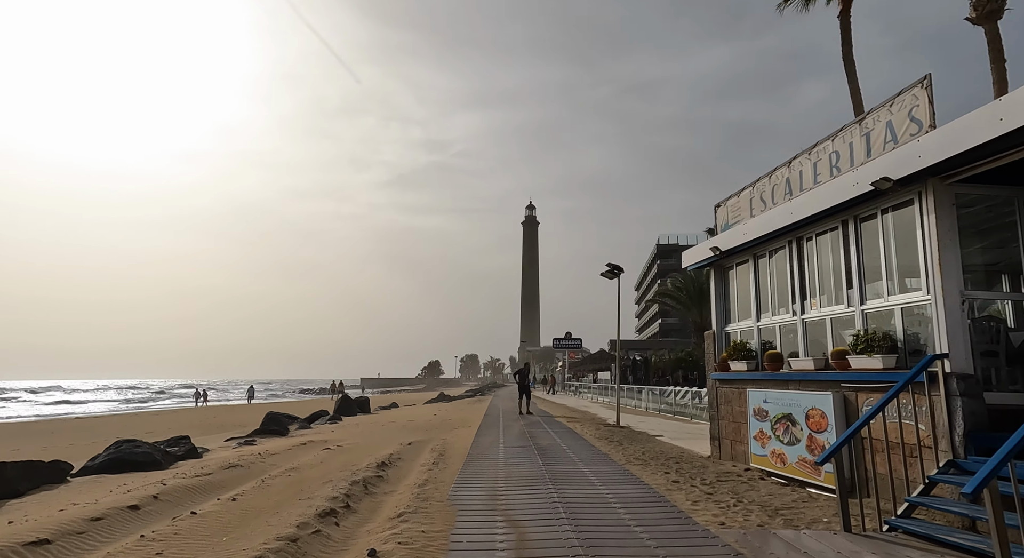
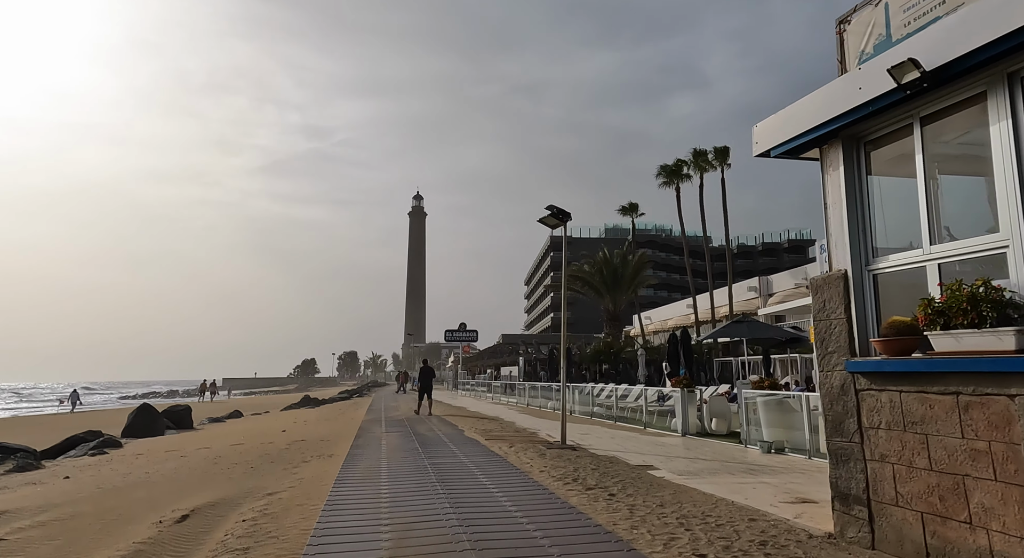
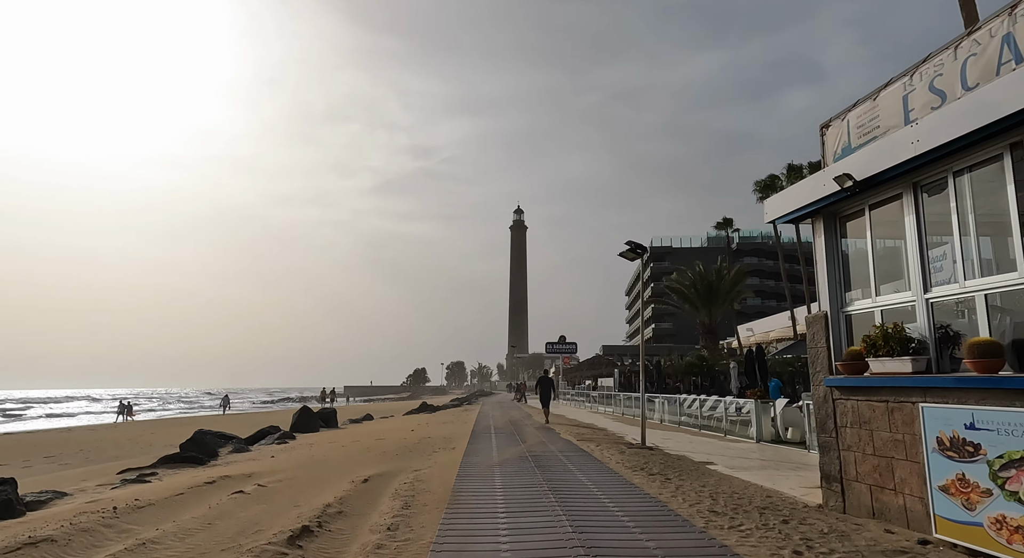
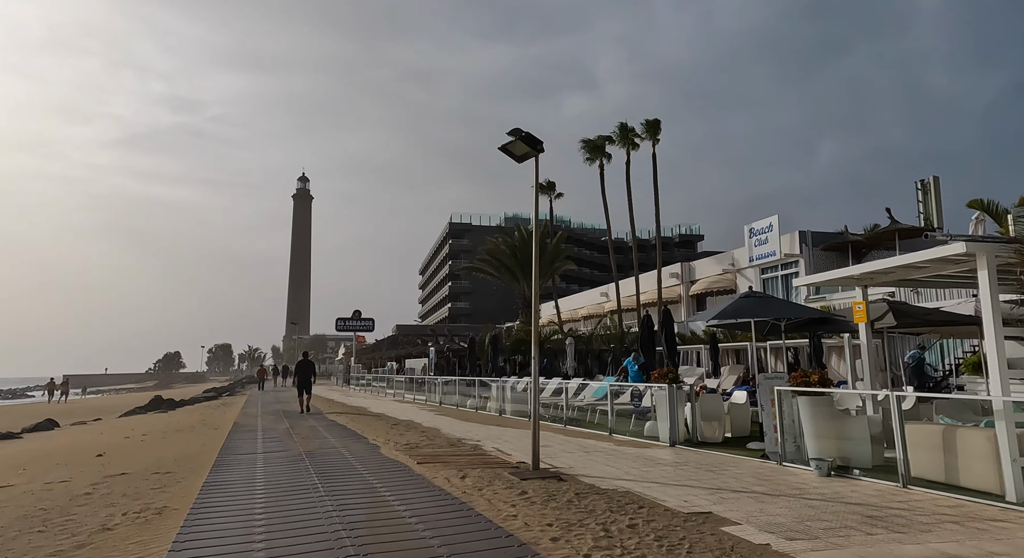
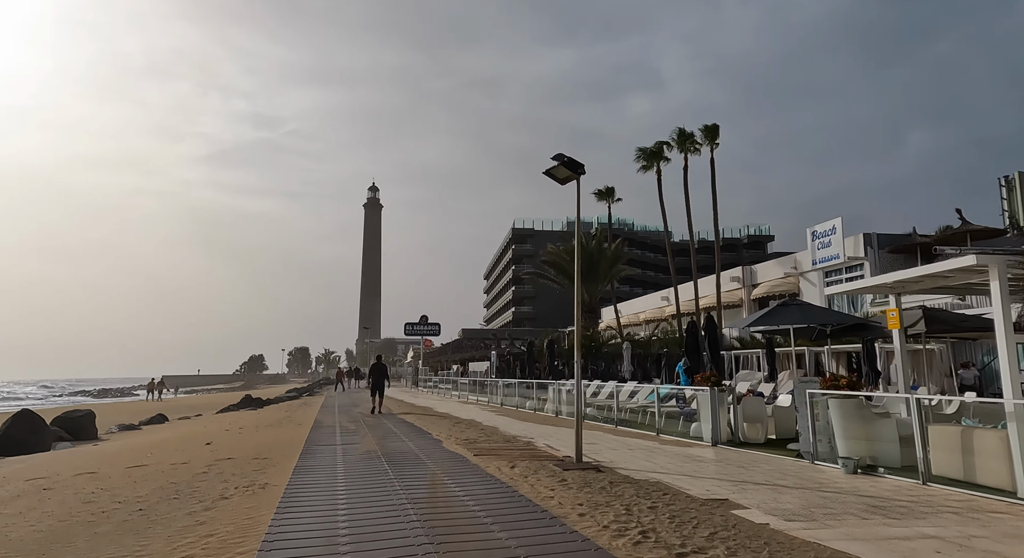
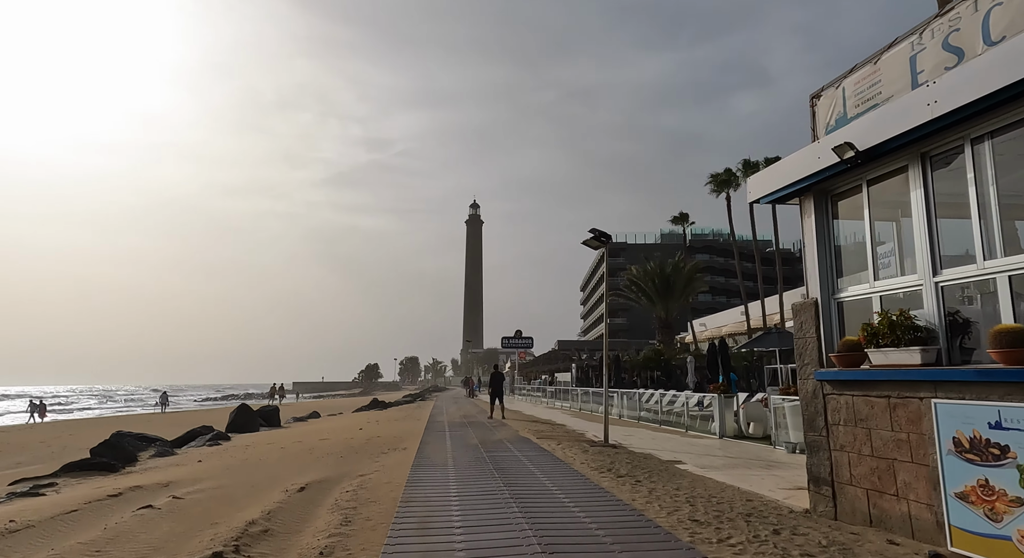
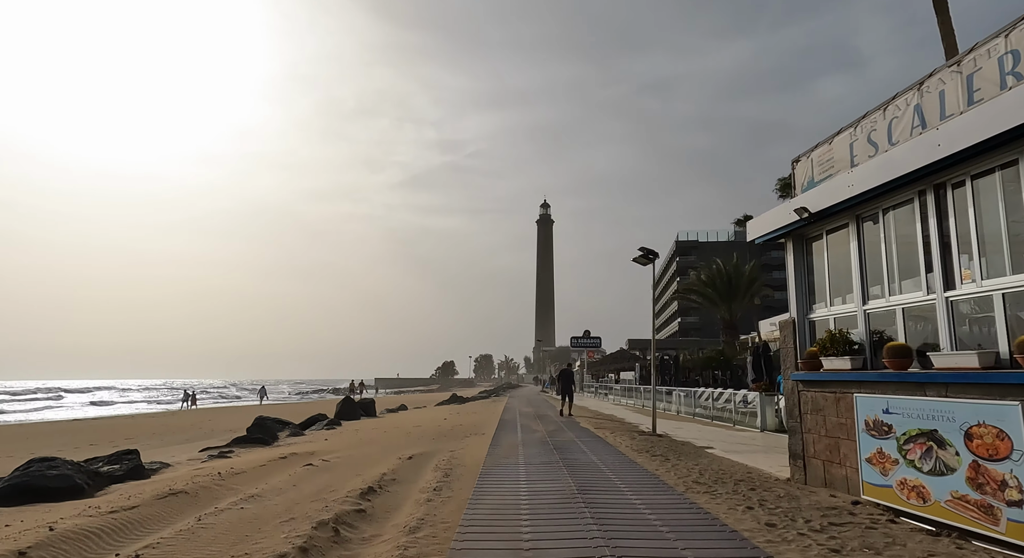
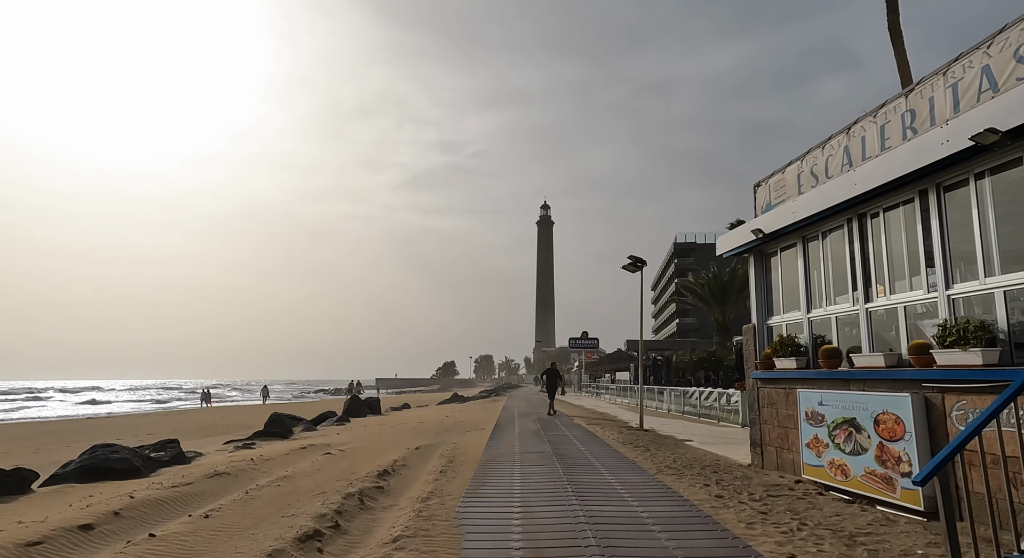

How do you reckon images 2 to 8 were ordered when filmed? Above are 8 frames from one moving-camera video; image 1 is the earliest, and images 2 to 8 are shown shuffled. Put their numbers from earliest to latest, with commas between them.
8, 7, 3, 6, 2, 5, 4
